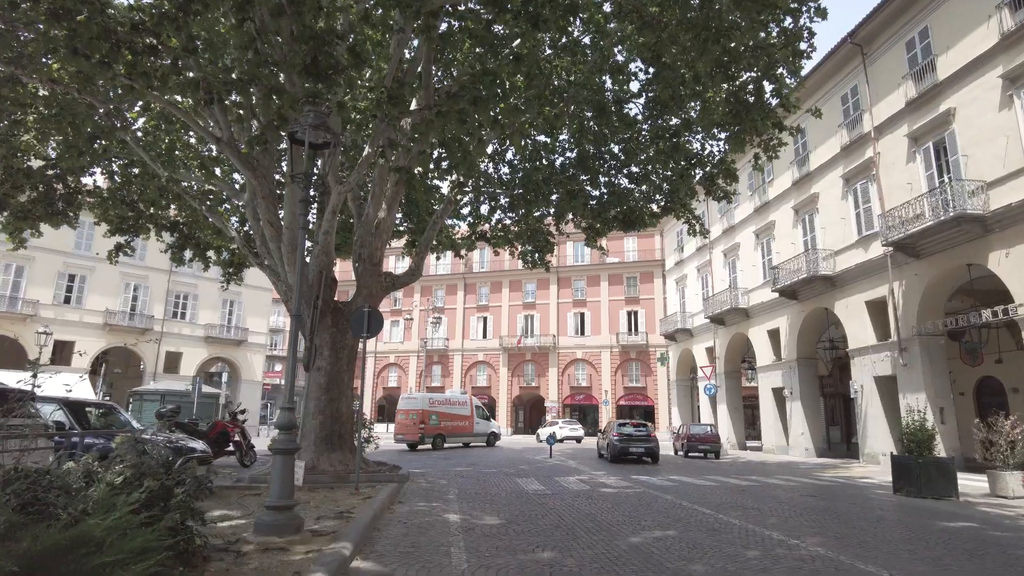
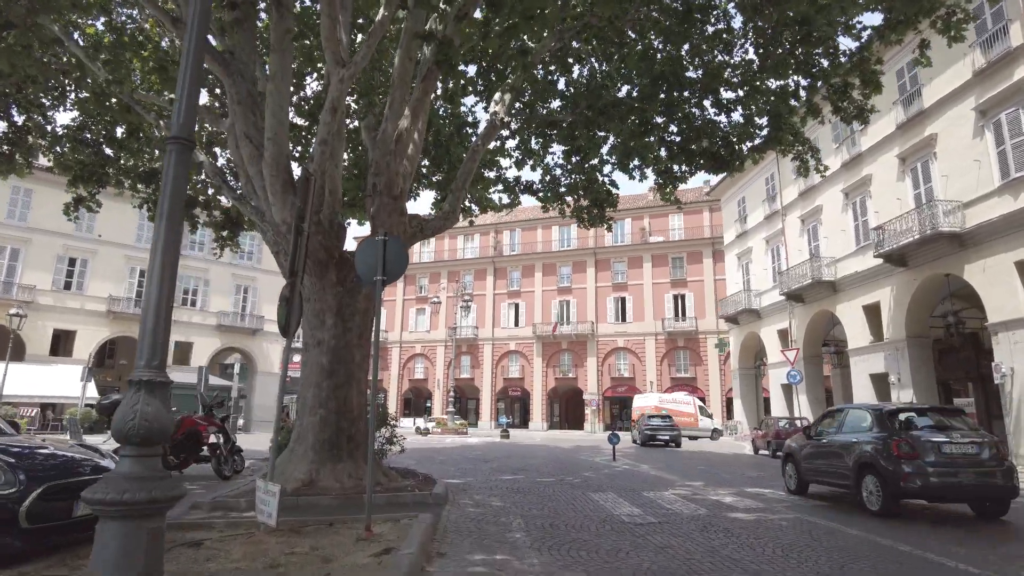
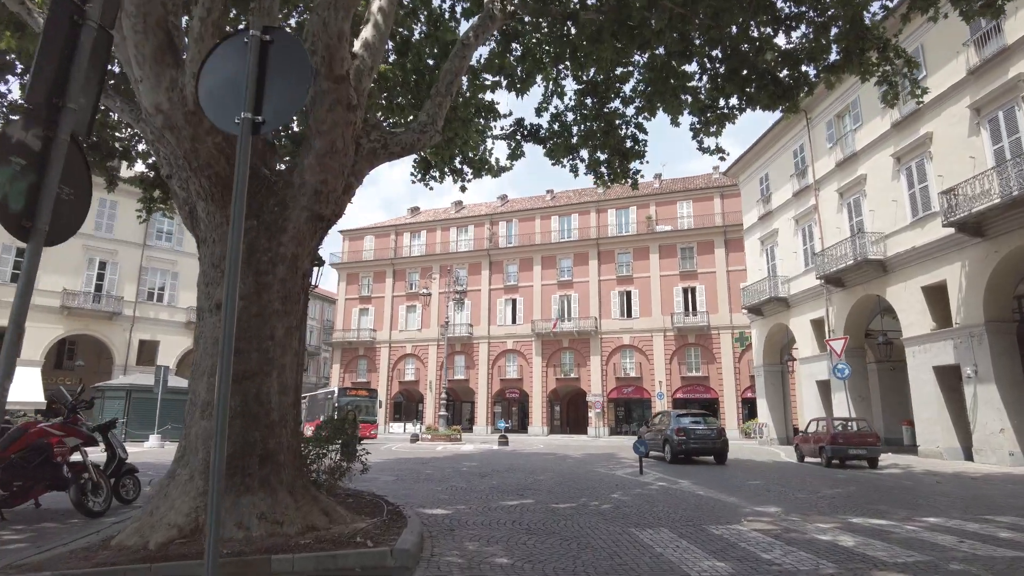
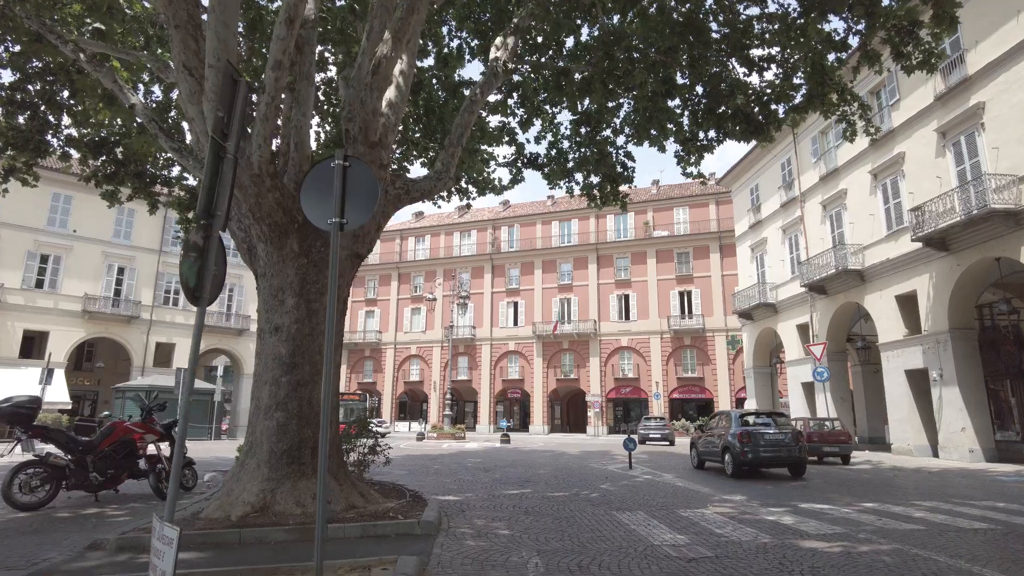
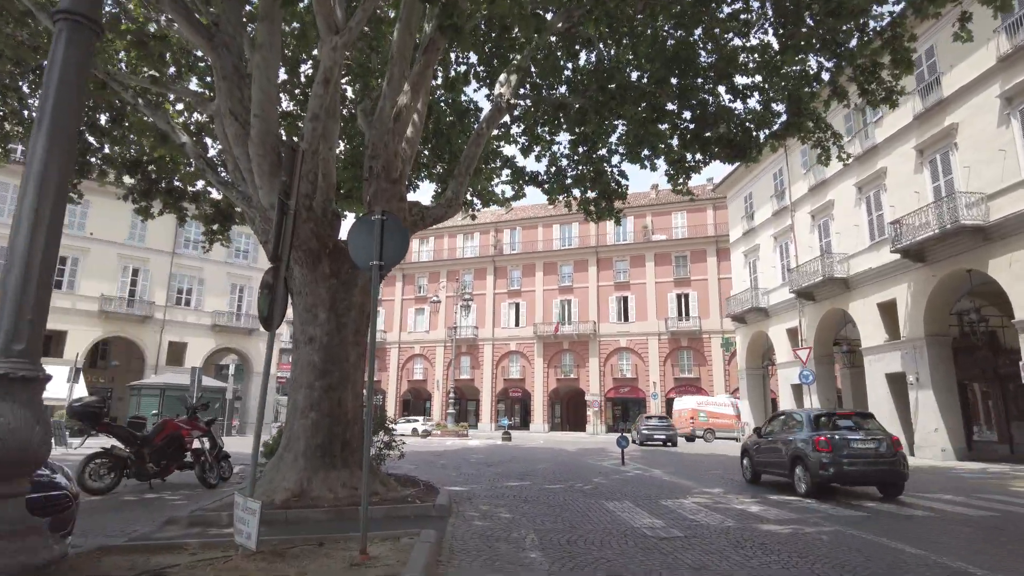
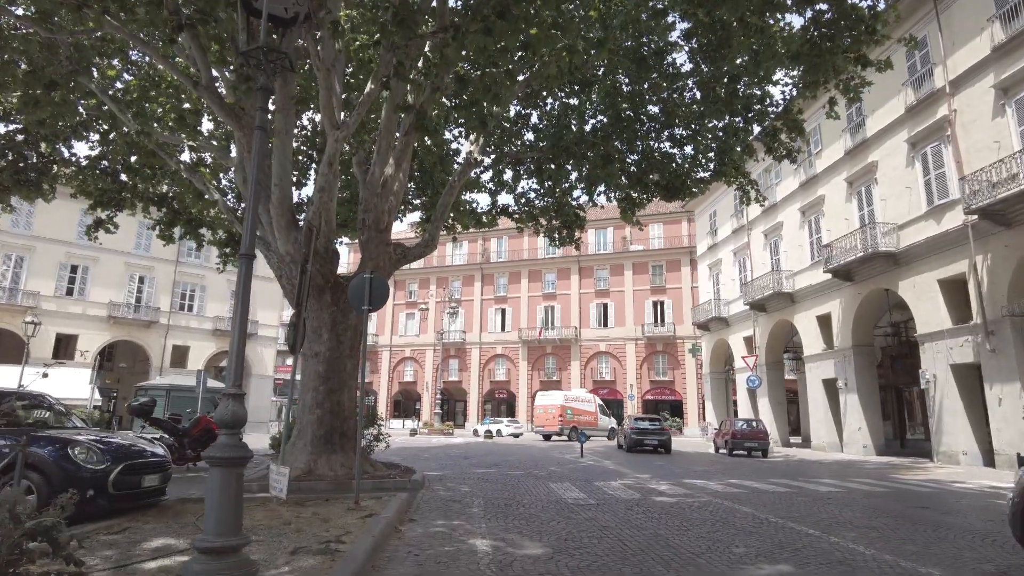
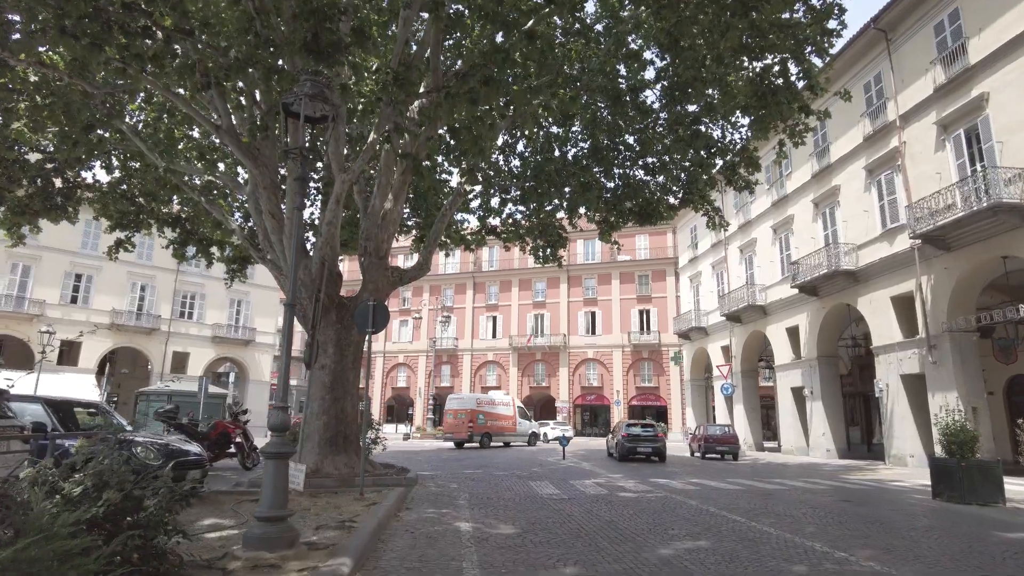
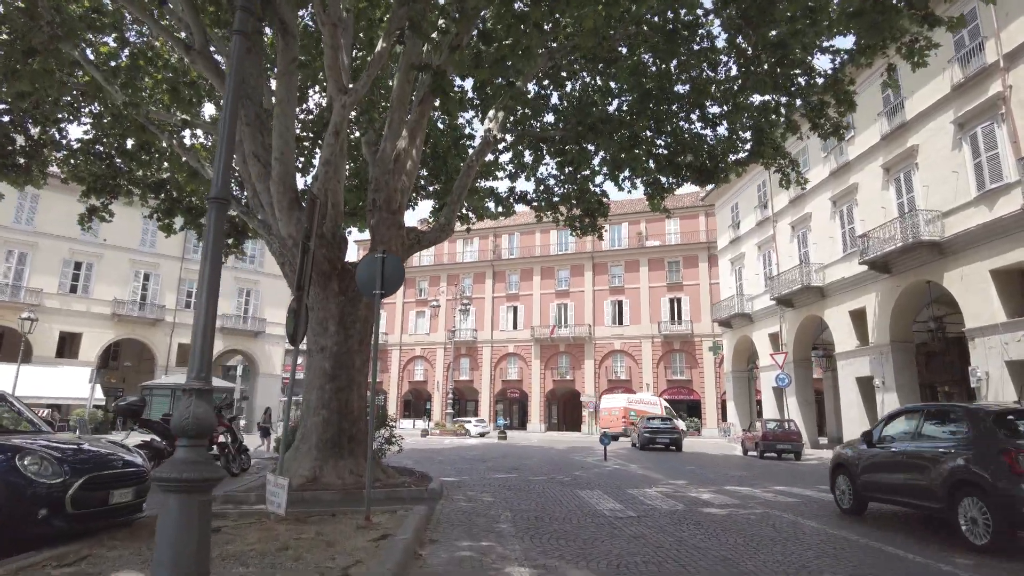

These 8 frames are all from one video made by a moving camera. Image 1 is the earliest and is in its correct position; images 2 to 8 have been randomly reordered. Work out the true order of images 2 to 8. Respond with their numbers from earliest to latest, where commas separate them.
7, 6, 8, 2, 5, 4, 3
